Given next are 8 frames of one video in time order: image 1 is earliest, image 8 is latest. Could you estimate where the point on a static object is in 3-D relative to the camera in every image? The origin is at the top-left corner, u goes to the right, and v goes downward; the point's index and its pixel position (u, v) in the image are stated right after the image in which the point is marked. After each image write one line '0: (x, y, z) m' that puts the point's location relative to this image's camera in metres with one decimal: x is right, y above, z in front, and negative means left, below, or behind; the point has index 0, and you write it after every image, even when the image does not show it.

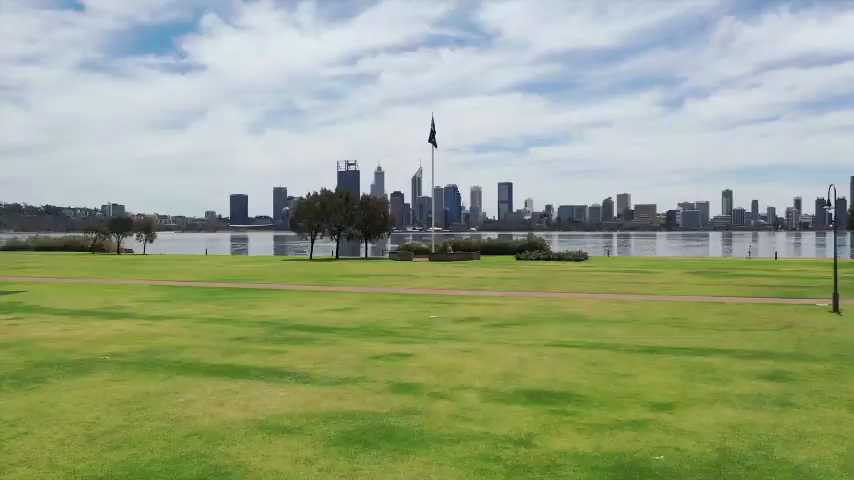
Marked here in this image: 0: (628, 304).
0: (+5.7, -1.9, +19.4) m
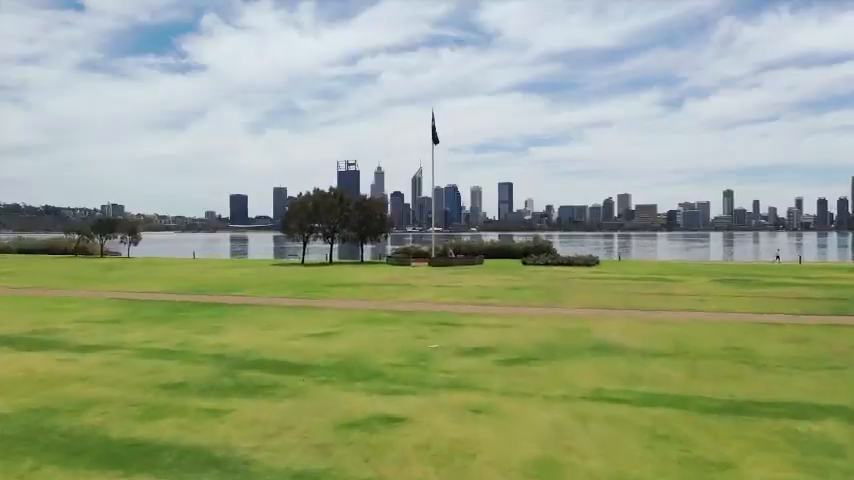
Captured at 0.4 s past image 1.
0: (+5.7, -2.1, +16.2) m
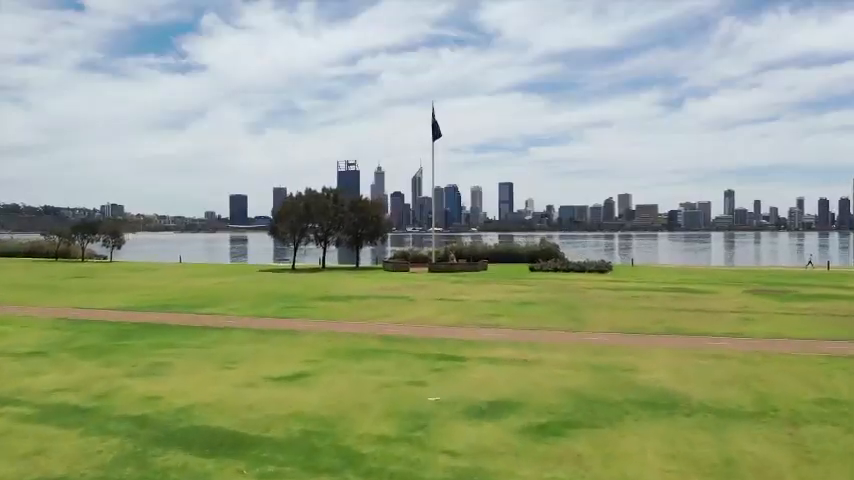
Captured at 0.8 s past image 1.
0: (+5.7, -2.3, +12.9) m
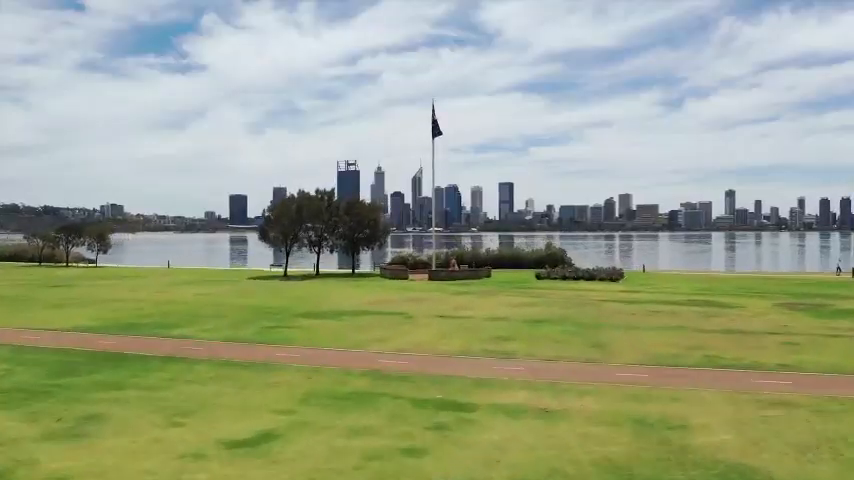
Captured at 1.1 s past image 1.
0: (+5.6, -2.7, +10.4) m
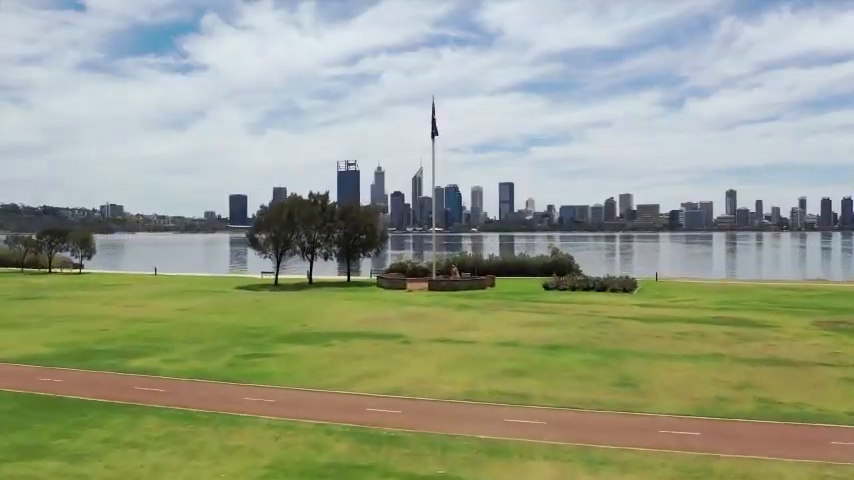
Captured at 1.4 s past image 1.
0: (+5.6, -3.1, +7.8) m
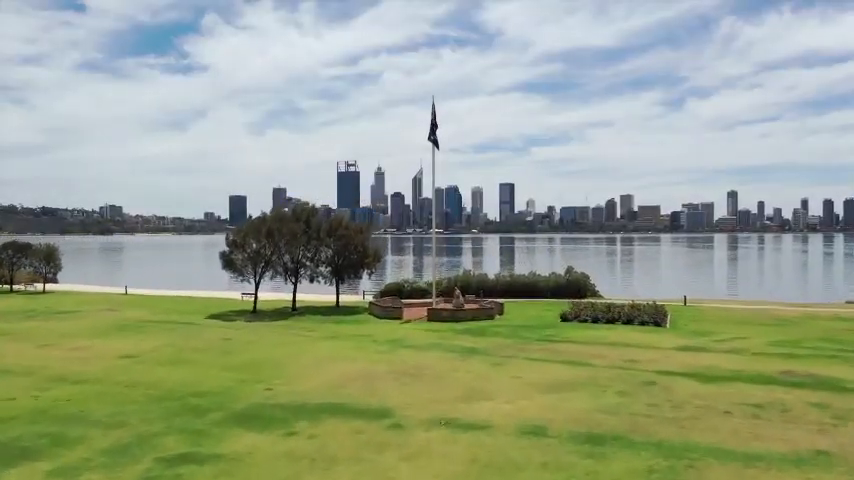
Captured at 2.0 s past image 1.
0: (+5.6, -4.2, +2.9) m
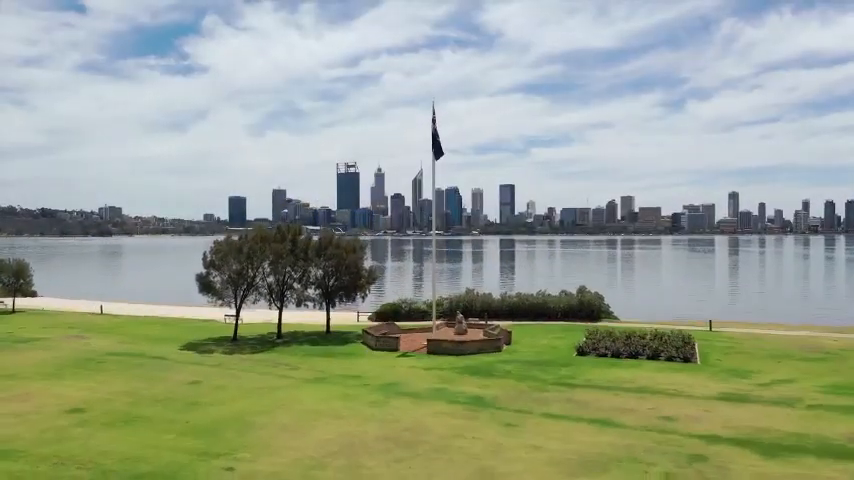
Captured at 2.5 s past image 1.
0: (+5.5, -5.1, -0.6) m
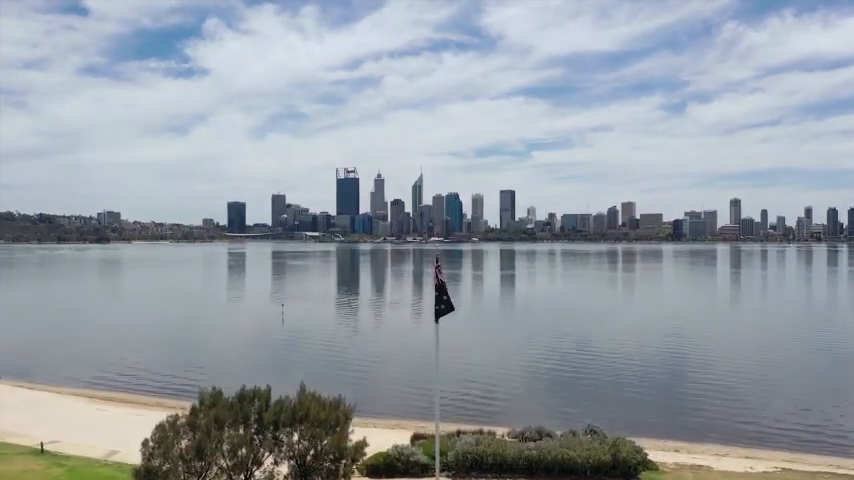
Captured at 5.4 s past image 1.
0: (+5.6, -11.6, -7.4) m
